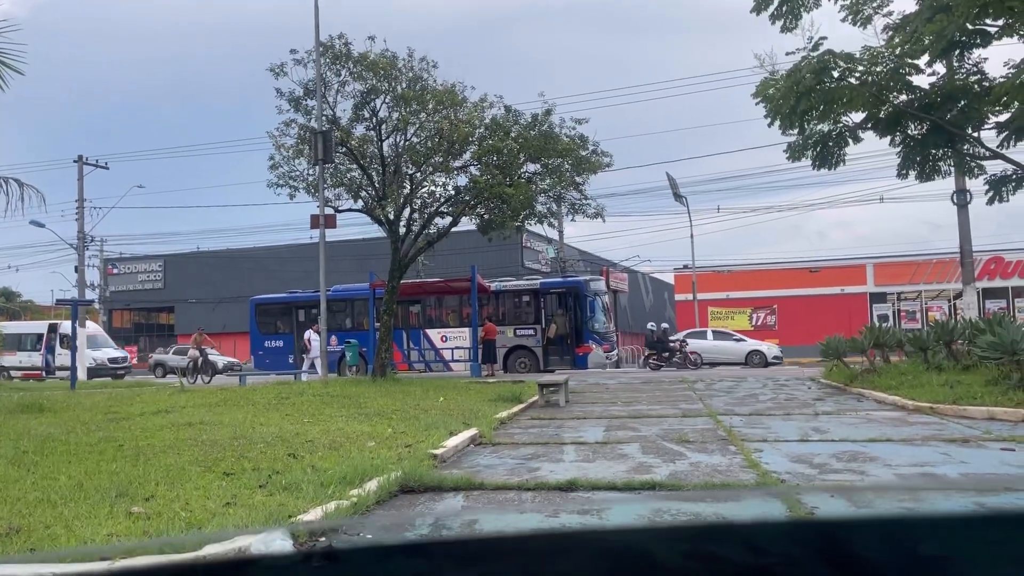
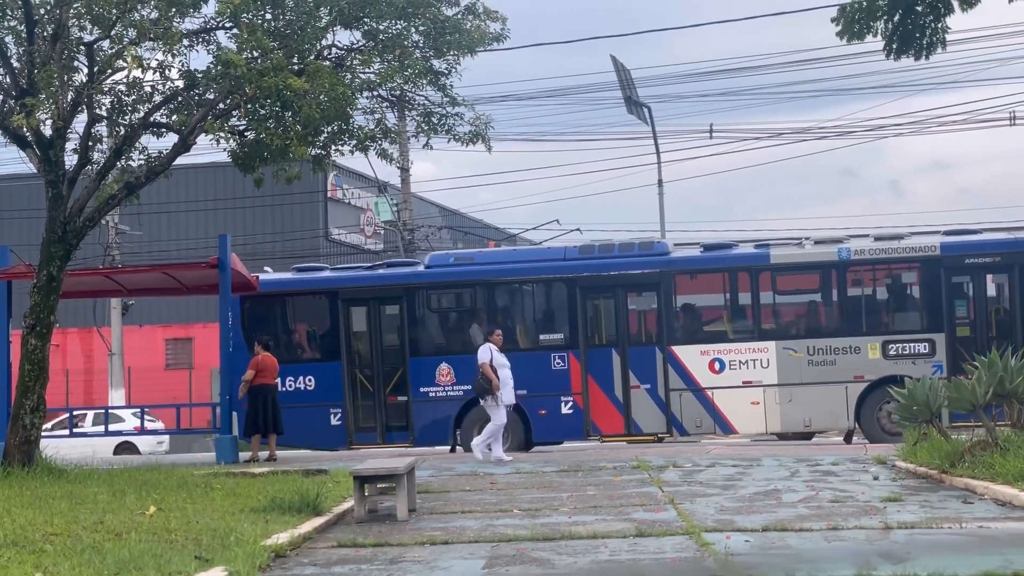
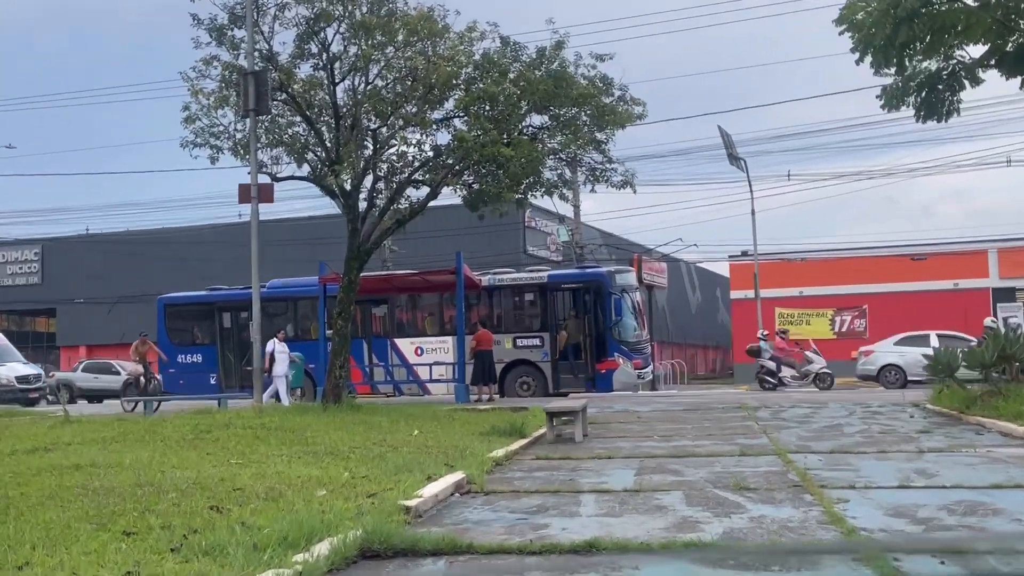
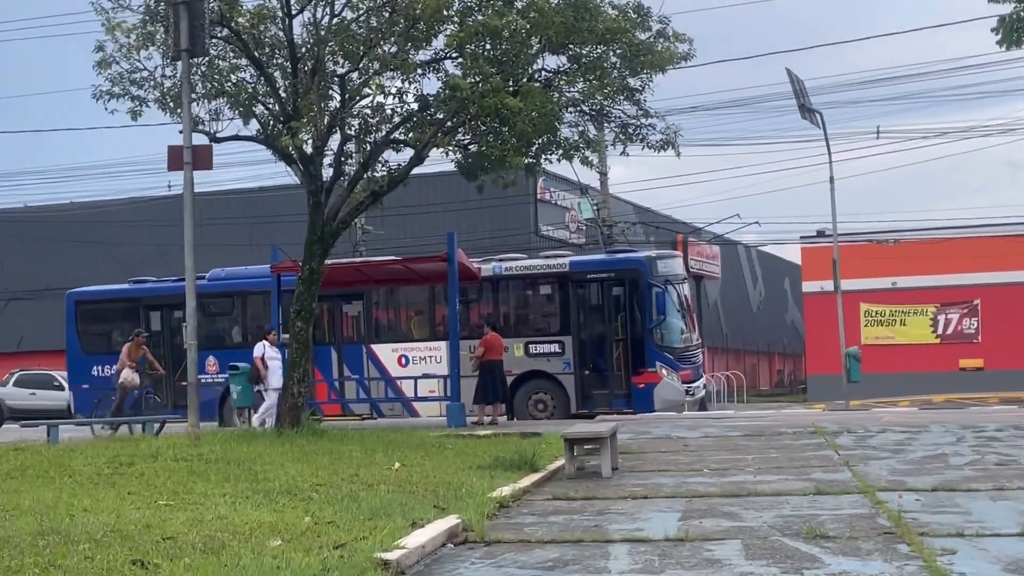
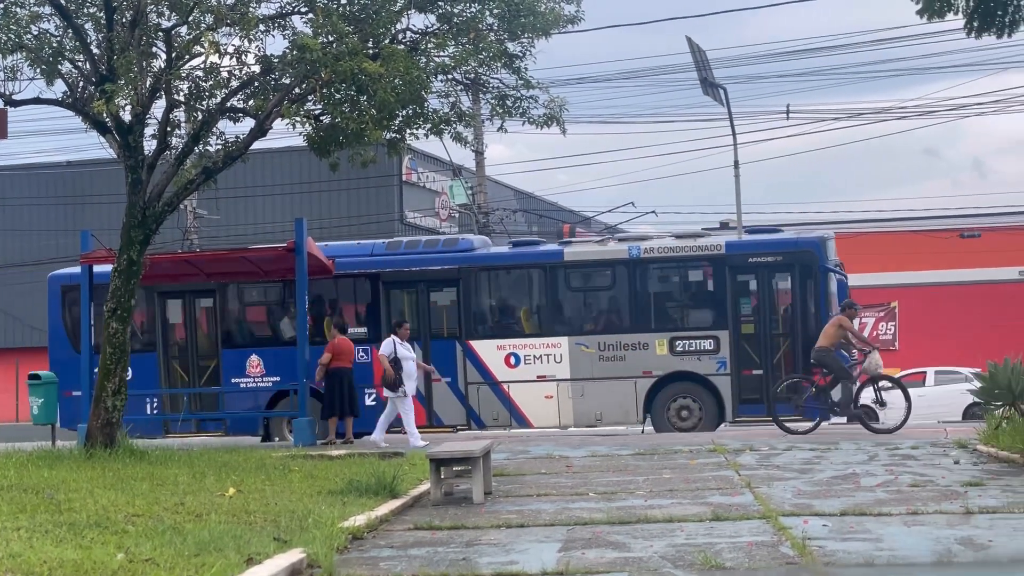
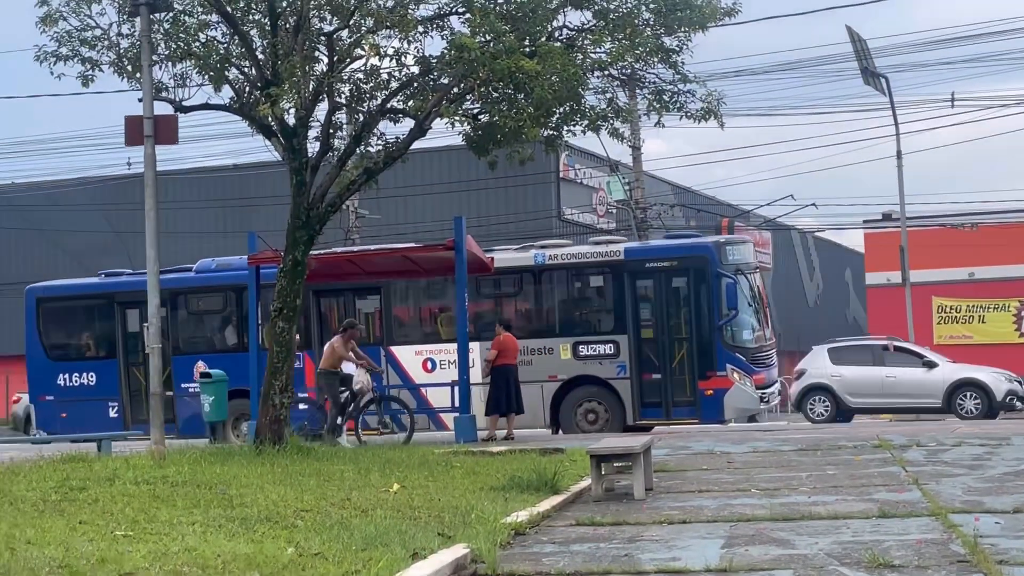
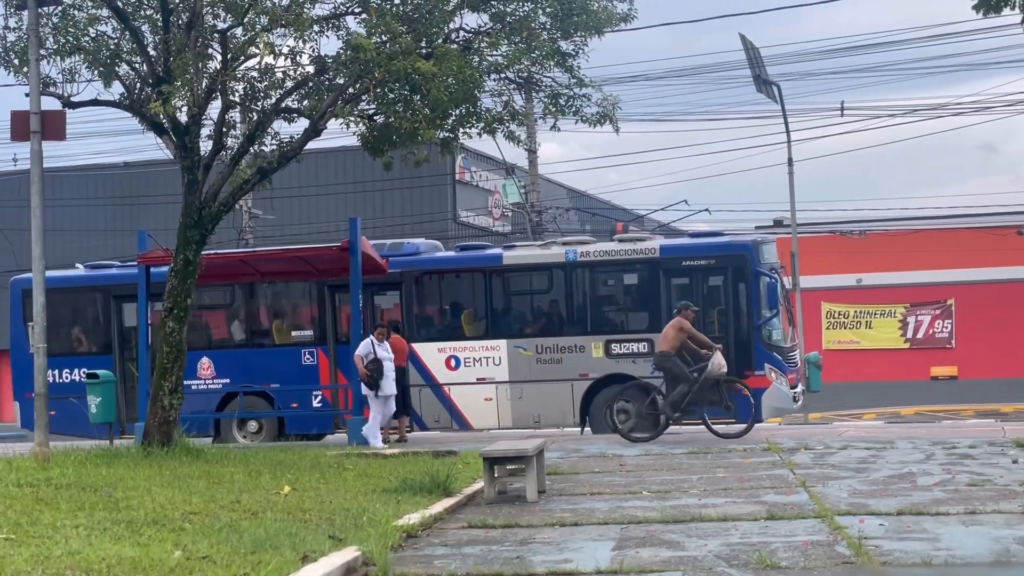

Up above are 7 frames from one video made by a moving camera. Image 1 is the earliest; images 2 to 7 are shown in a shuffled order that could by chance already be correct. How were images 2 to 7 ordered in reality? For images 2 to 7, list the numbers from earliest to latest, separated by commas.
3, 4, 6, 7, 5, 2
